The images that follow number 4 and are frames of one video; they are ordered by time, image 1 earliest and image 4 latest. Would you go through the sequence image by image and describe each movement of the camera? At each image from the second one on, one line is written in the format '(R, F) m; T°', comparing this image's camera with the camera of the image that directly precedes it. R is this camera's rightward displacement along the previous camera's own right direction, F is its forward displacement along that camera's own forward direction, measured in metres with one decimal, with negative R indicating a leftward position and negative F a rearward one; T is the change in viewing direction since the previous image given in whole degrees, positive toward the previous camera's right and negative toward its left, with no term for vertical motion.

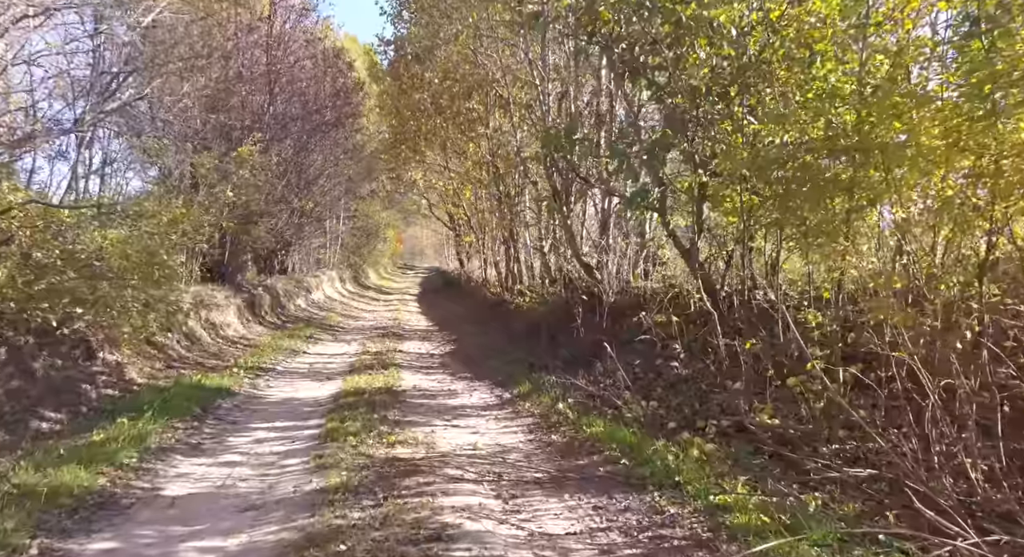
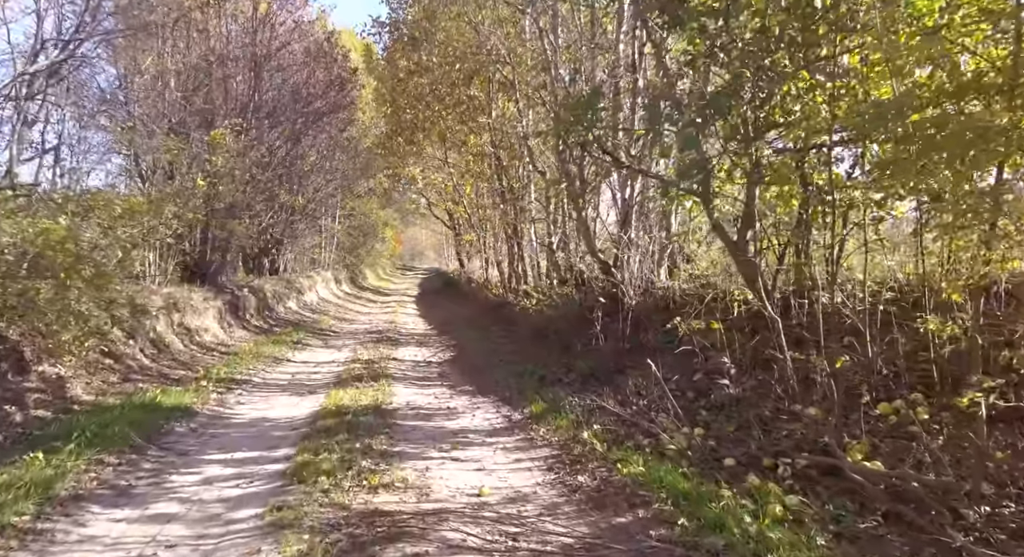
(-0.1, +2.0) m; 0°
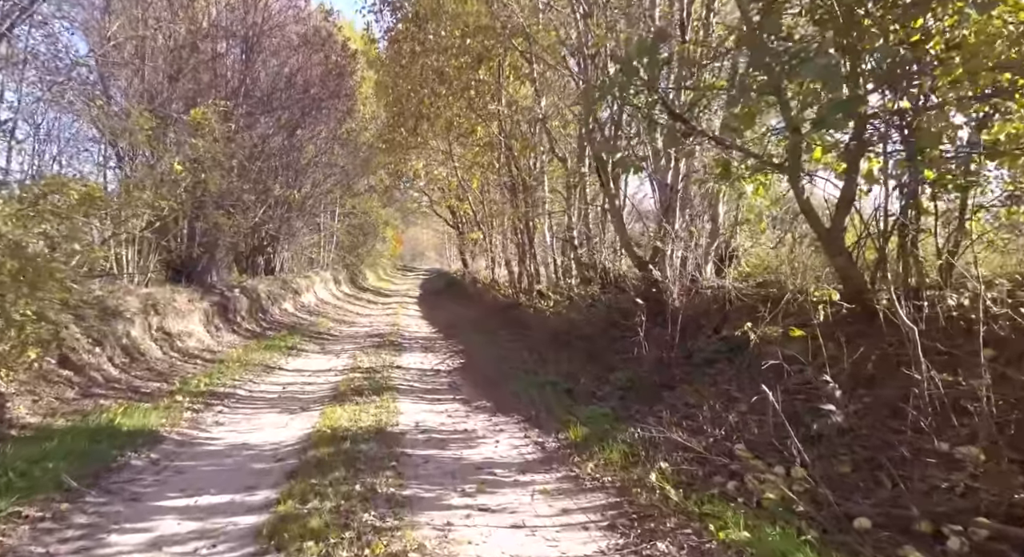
(-0.4, +2.0) m; 0°
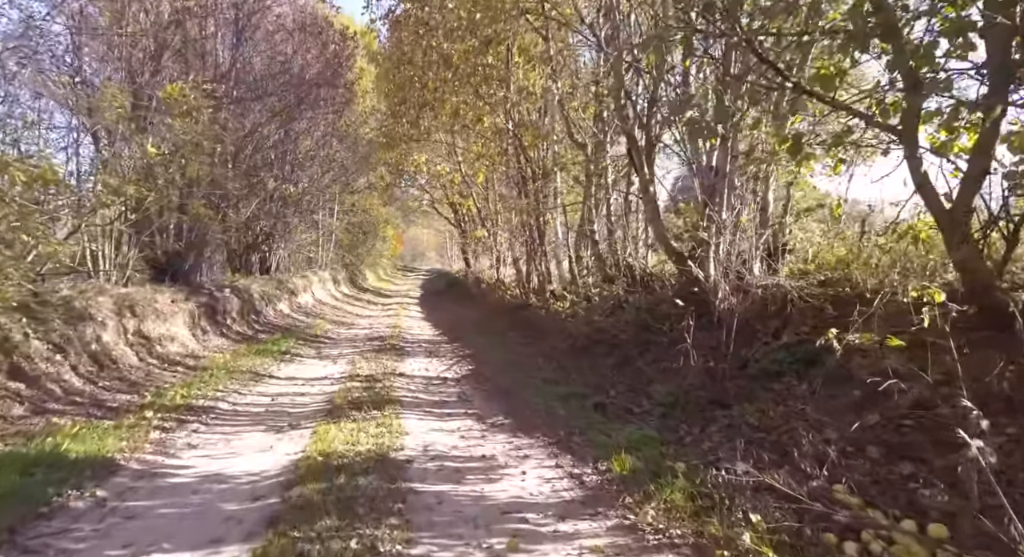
(-0.3, +1.7) m; 0°
